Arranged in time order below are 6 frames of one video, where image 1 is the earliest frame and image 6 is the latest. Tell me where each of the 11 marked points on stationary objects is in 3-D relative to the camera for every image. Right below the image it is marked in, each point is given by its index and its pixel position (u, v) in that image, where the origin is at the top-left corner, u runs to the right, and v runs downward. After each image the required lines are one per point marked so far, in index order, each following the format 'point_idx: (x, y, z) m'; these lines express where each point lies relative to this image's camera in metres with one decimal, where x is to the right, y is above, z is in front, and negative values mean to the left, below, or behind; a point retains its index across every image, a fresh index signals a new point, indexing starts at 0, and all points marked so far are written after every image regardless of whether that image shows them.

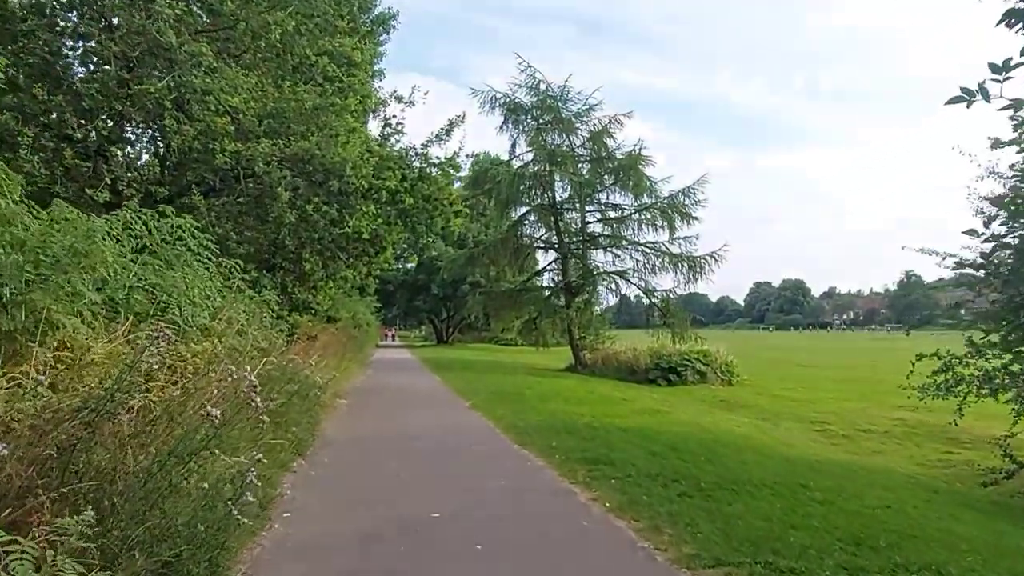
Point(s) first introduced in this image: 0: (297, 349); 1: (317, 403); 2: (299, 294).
0: (-3.4, -1.0, +14.1) m
1: (-2.8, -1.6, +12.5) m
2: (-4.1, -0.1, +16.9) m
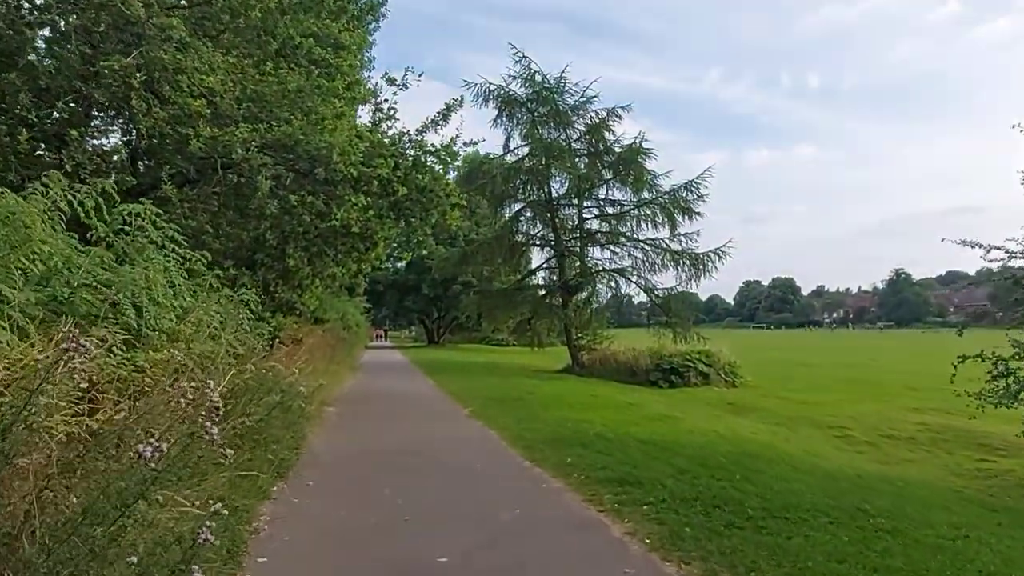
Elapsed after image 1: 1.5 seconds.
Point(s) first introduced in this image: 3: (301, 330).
0: (-3.3, -1.0, +12.7) m
1: (-2.7, -1.6, +11.2) m
2: (-4.0, -0.1, +15.5) m
3: (-4.5, -0.9, +18.8) m
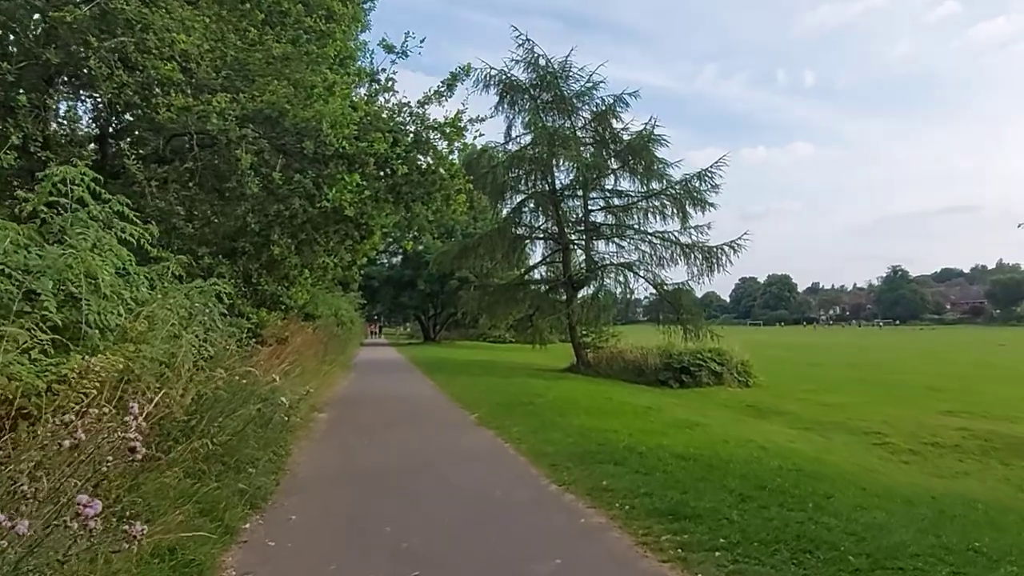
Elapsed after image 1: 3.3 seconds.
0: (-3.1, -0.9, +11.0) m
1: (-2.4, -1.5, +9.5) m
2: (-3.8, 0.0, +13.8) m
3: (-4.3, -0.8, +17.1) m
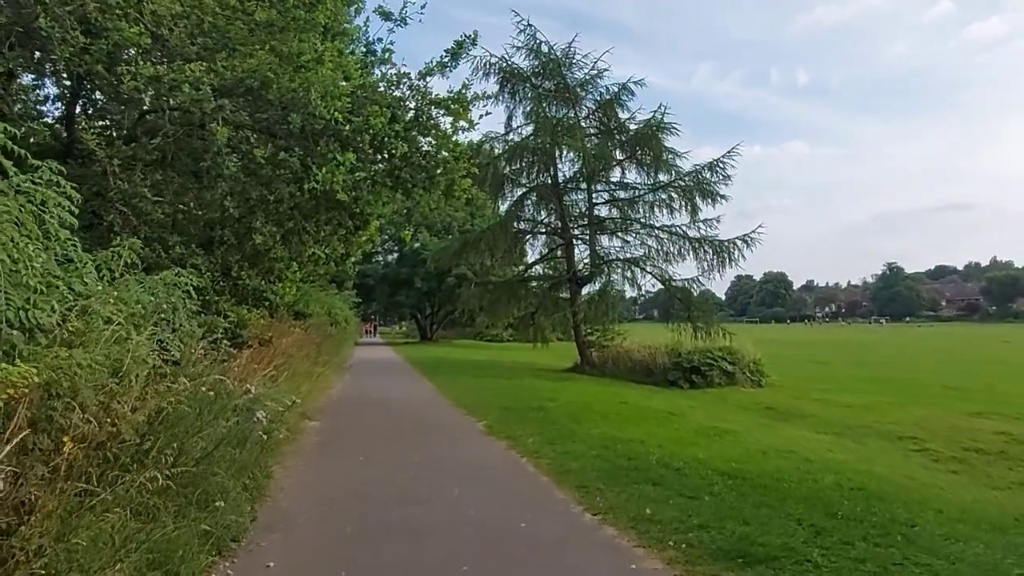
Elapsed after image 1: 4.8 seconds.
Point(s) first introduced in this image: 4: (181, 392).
0: (-2.9, -0.8, +9.6) m
1: (-2.2, -1.4, +8.1) m
2: (-3.7, +0.1, +12.4) m
3: (-4.1, -0.7, +15.6) m
4: (-2.4, -0.7, +6.4) m
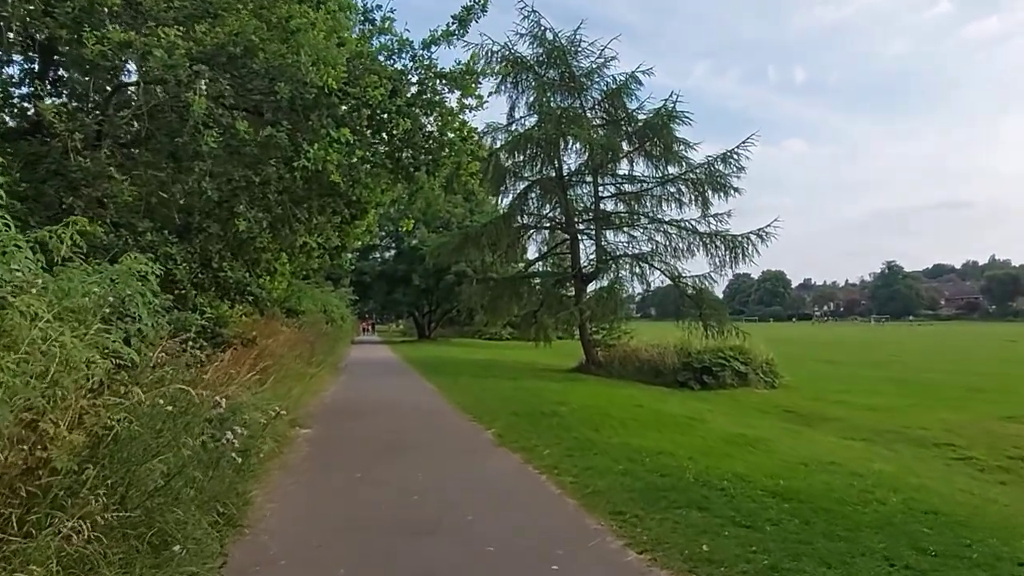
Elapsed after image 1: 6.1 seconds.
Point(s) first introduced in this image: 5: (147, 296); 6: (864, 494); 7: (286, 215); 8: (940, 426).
0: (-2.7, -0.7, +8.4) m
1: (-2.1, -1.3, +6.8) m
2: (-3.5, +0.2, +11.1) m
3: (-4.0, -0.6, +14.4) m
4: (-2.2, -0.7, +5.2) m
5: (-2.8, -0.1, +6.9) m
6: (+3.4, -2.0, +8.7) m
7: (-2.9, +1.0, +11.4) m
8: (+9.1, -2.9, +19.0) m
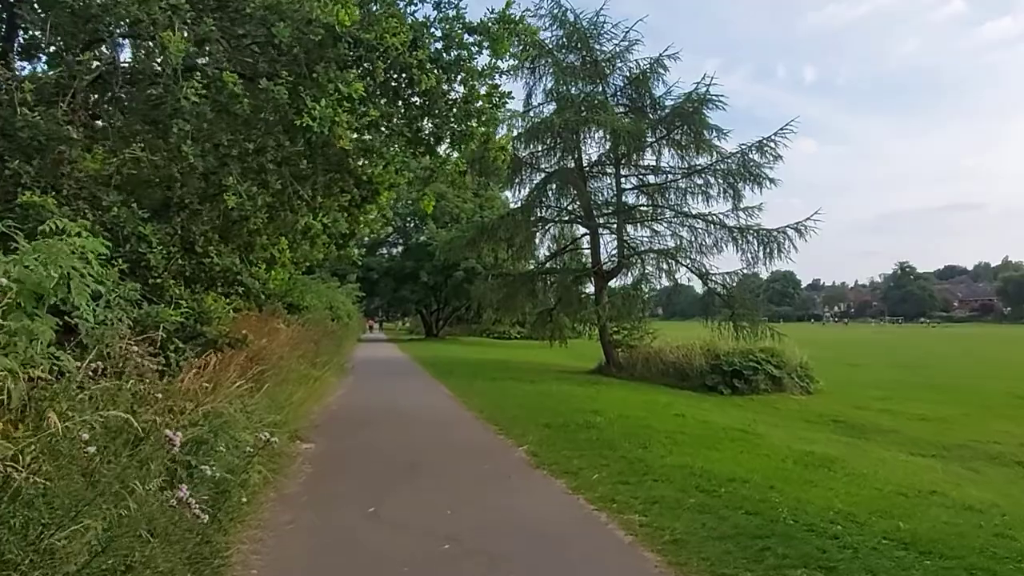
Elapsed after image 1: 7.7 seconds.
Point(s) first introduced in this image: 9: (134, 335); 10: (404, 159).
0: (-2.3, -0.6, +6.6) m
1: (-1.7, -1.3, +5.1) m
2: (-3.0, +0.3, +9.4) m
3: (-3.5, -0.5, +12.7) m
4: (-1.8, -0.6, +3.4) m
5: (-2.4, 0.0, +5.1) m
6: (+3.8, -2.0, +6.9) m
7: (-2.4, +1.0, +9.6) m
8: (+9.6, -2.9, +17.2) m
9: (-2.4, -0.3, +5.8) m
10: (-1.3, +1.5, +10.5) m
